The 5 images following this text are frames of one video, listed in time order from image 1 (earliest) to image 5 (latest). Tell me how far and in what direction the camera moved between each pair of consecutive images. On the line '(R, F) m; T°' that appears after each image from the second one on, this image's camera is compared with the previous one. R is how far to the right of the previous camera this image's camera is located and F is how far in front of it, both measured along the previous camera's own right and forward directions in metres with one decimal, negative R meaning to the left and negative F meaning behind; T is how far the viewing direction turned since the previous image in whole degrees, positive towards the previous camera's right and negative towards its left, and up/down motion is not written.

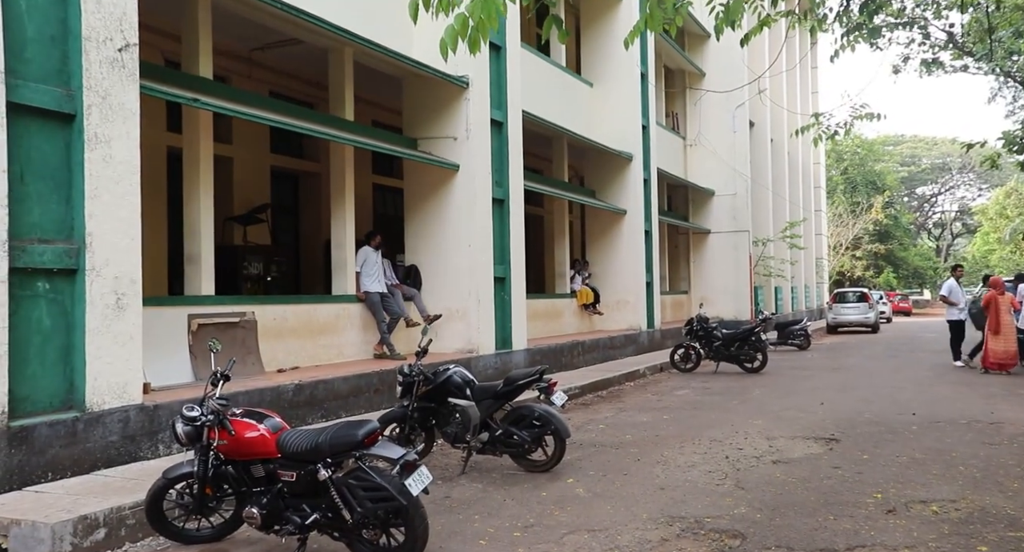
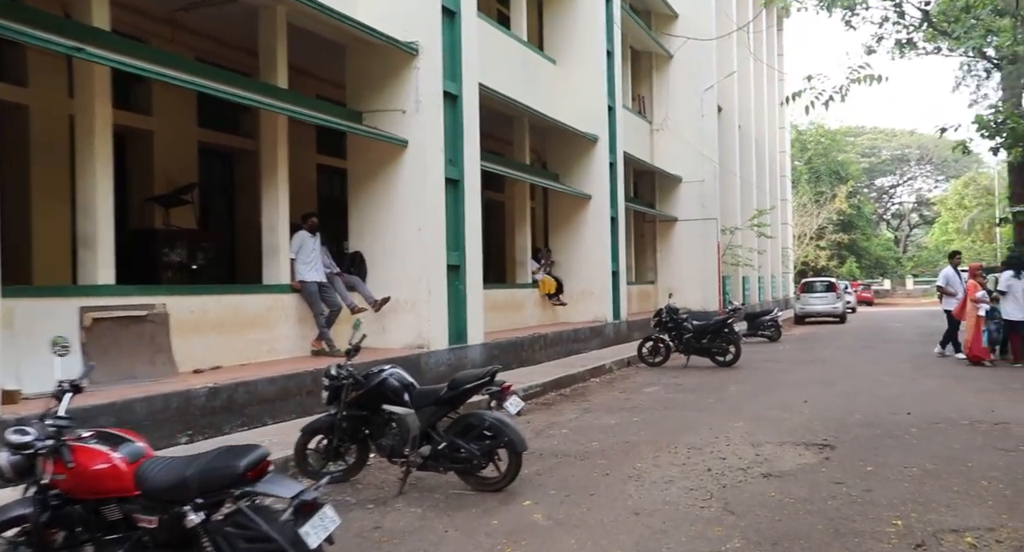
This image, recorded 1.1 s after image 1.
(+0.1, +1.0) m; +3°
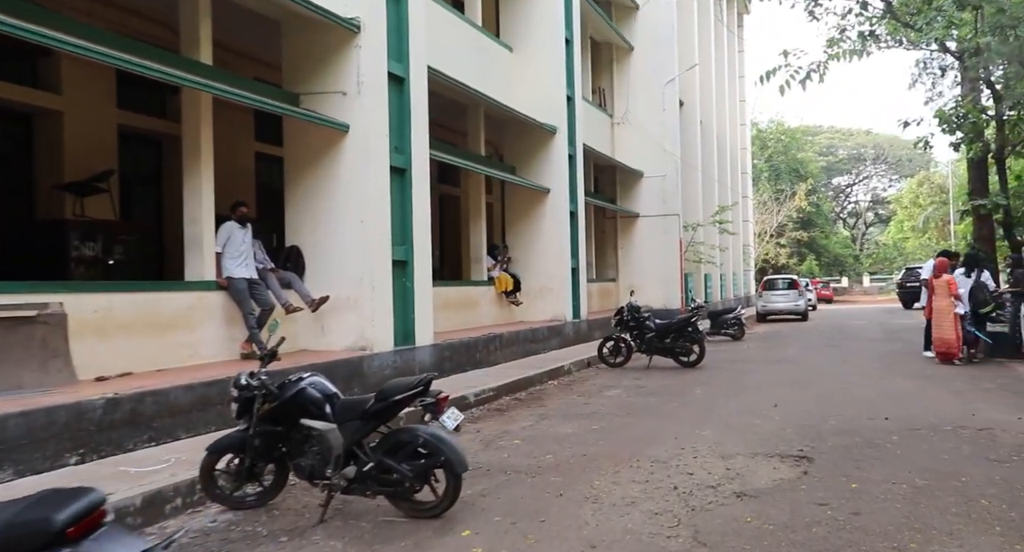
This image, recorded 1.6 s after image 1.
(+0.1, +0.7) m; +3°
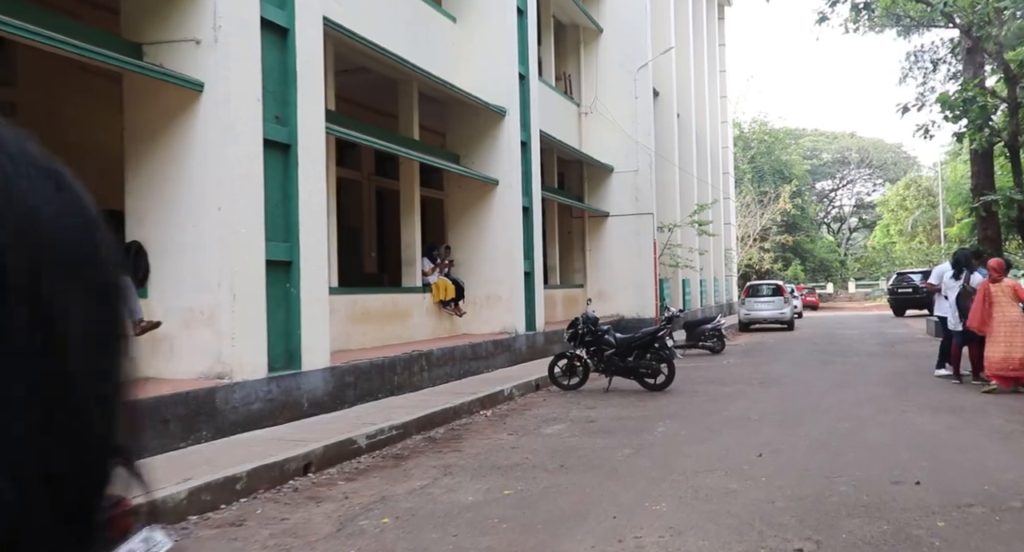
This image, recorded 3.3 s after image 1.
(+0.7, +2.2) m; +1°
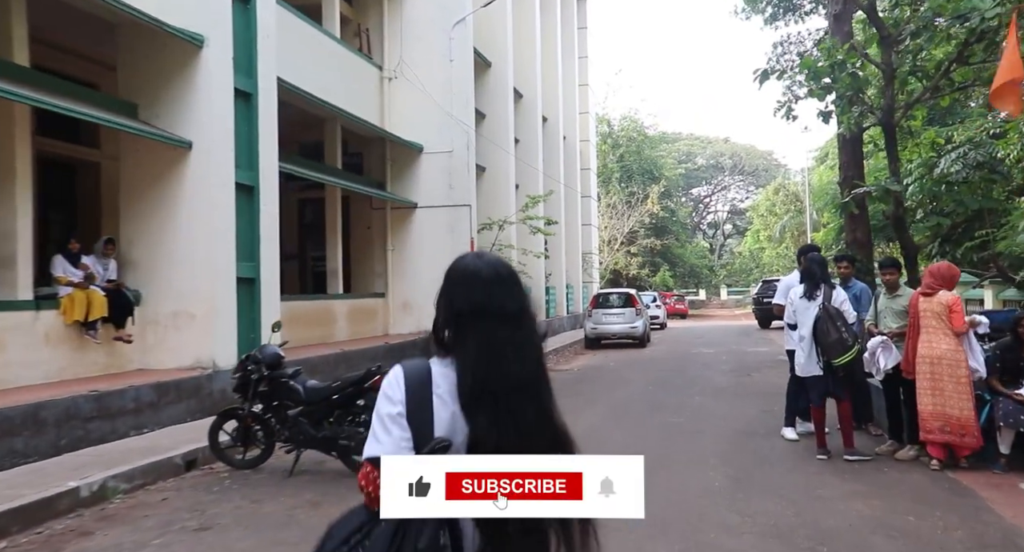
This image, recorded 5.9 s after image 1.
(+2.3, +4.2) m; +8°
